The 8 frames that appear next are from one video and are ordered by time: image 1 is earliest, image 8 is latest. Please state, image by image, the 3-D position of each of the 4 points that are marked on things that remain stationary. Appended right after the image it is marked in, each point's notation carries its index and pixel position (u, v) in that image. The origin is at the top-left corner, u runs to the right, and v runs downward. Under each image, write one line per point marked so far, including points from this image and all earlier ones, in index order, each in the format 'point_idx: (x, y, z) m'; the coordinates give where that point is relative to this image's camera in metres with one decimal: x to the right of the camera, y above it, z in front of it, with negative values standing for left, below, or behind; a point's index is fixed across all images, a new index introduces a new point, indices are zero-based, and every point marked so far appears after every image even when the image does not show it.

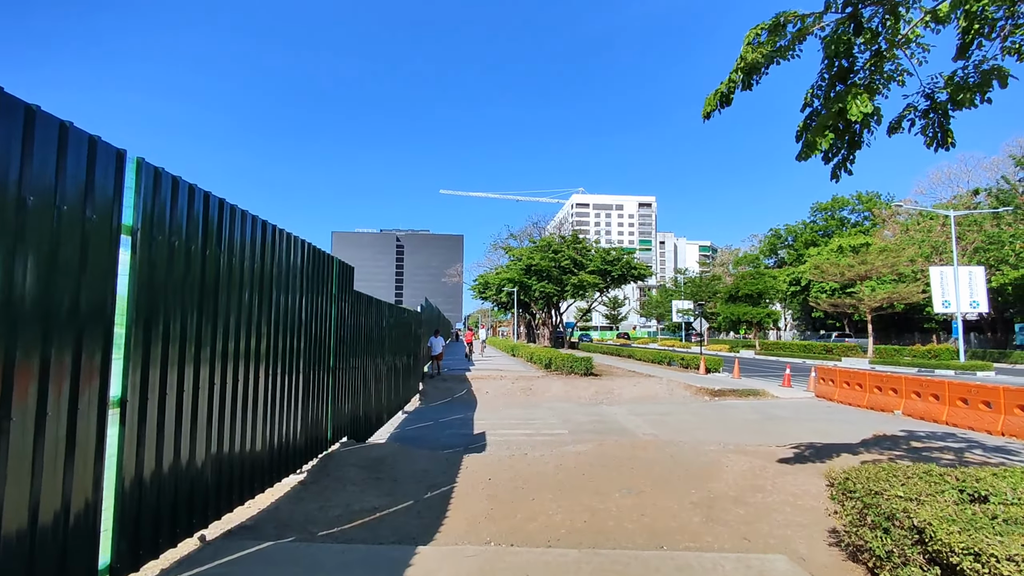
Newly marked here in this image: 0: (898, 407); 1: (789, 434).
0: (+8.3, -2.6, +12.5) m
1: (+5.0, -2.6, +10.3) m
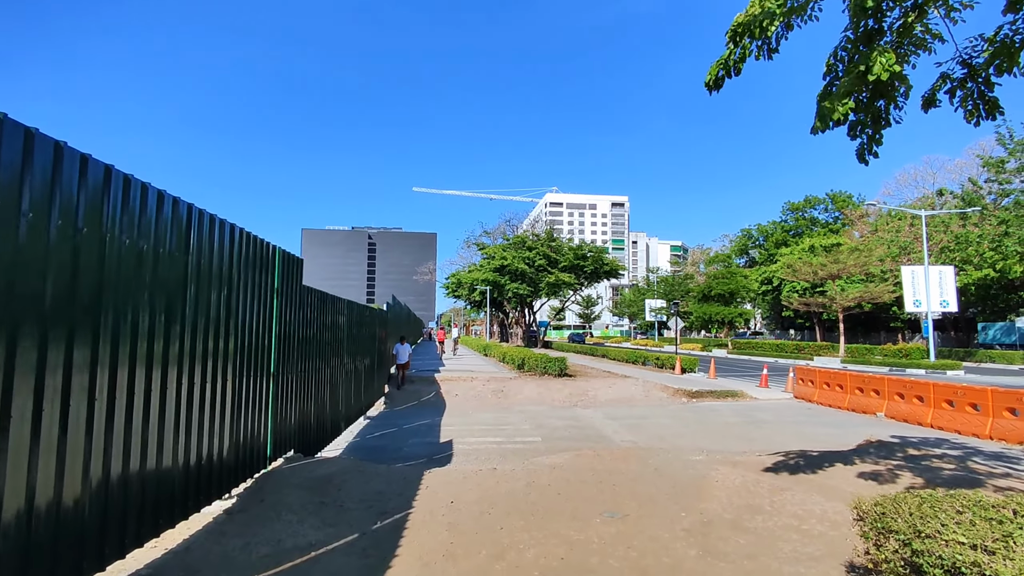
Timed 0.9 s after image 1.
0: (+7.7, -2.5, +12.1) m
1: (+4.4, -2.5, +9.8) m
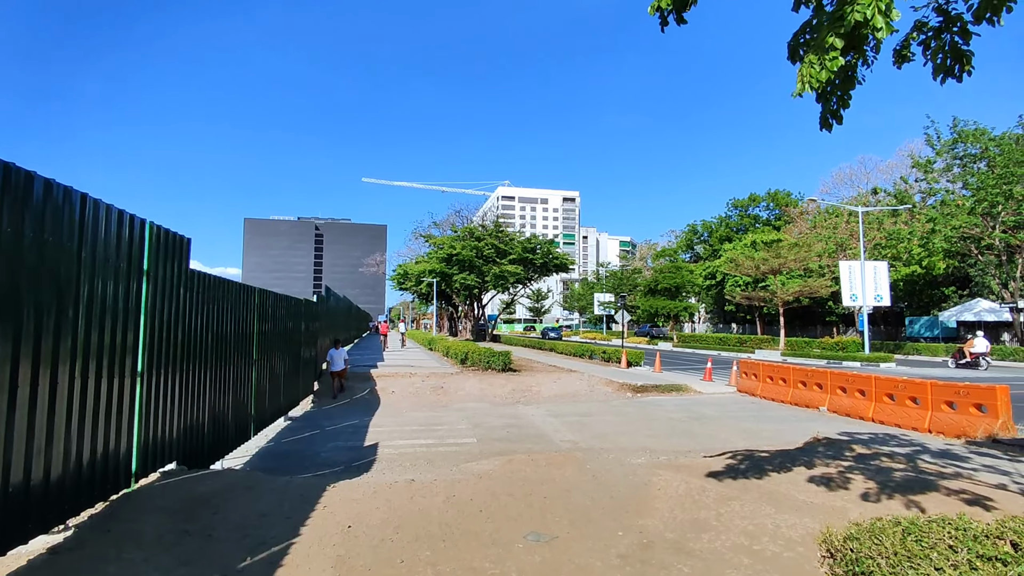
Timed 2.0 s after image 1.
0: (+6.4, -2.4, +12.0) m
1: (+3.4, -2.4, +9.4) m
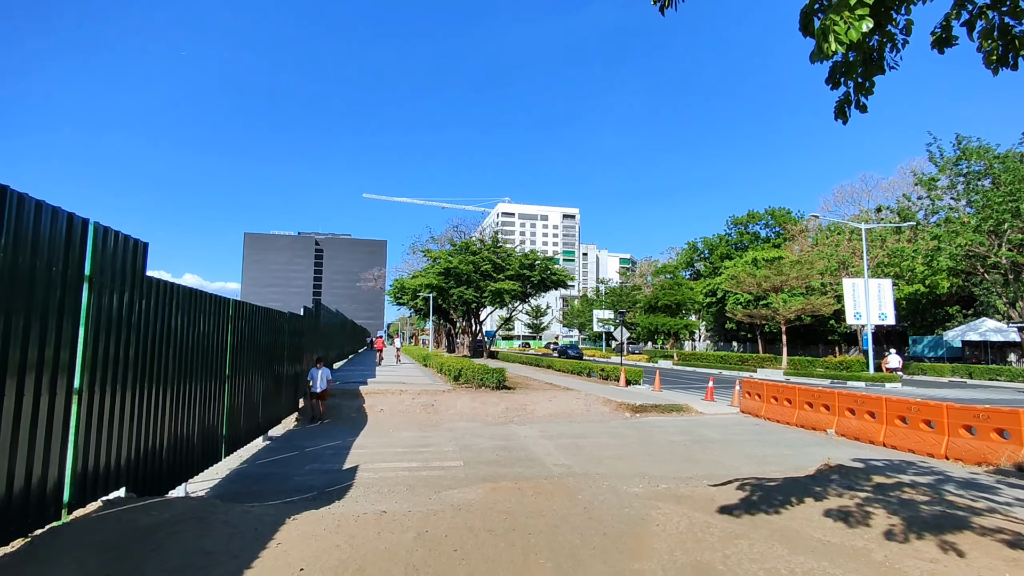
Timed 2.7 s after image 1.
0: (+6.3, -2.7, +11.4) m
1: (+3.2, -2.6, +8.8) m
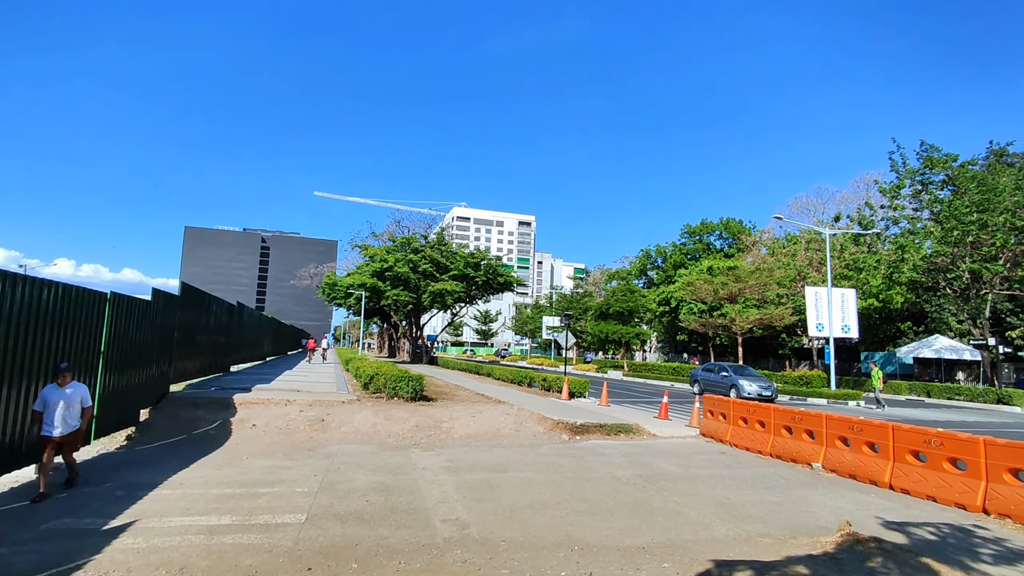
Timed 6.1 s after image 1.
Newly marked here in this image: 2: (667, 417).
0: (+4.7, -2.6, +9.0) m
1: (+1.9, -2.4, +6.2) m
2: (+3.8, -3.2, +14.1) m
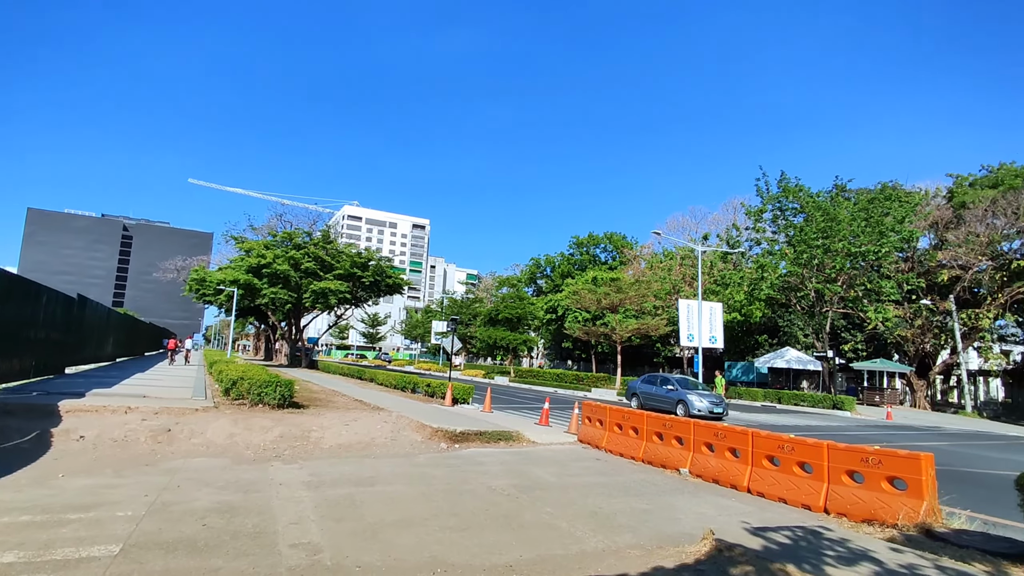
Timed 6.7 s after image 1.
0: (+2.8, -2.8, +9.3) m
1: (+0.5, -2.5, +6.0) m
2: (+0.9, -3.3, +14.2) m
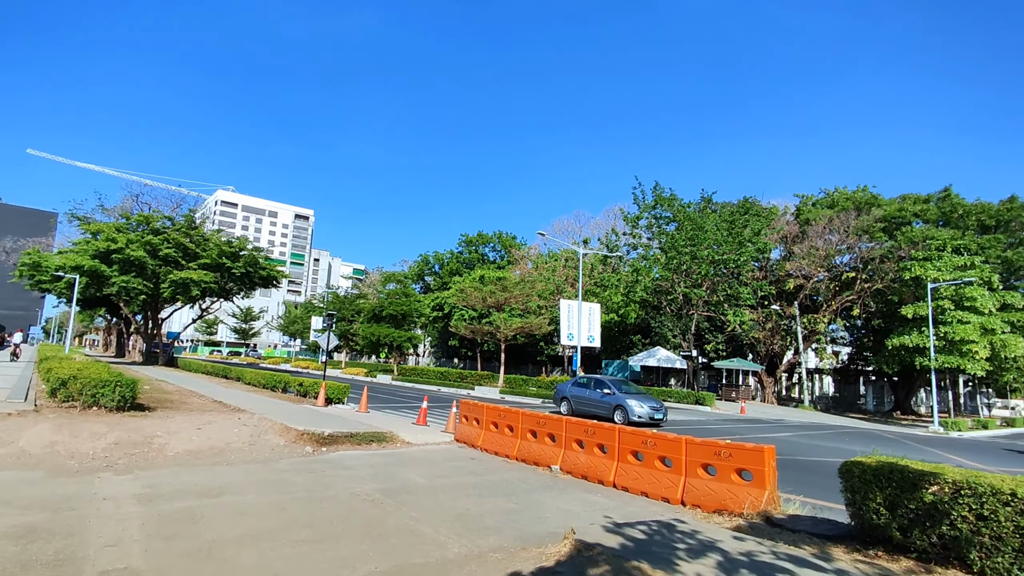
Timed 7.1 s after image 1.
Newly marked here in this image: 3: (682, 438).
0: (+0.7, -2.8, +9.4) m
1: (-0.9, -2.4, +5.8) m
2: (-2.1, -3.2, +13.8) m
3: (+2.3, -2.0, +7.7) m
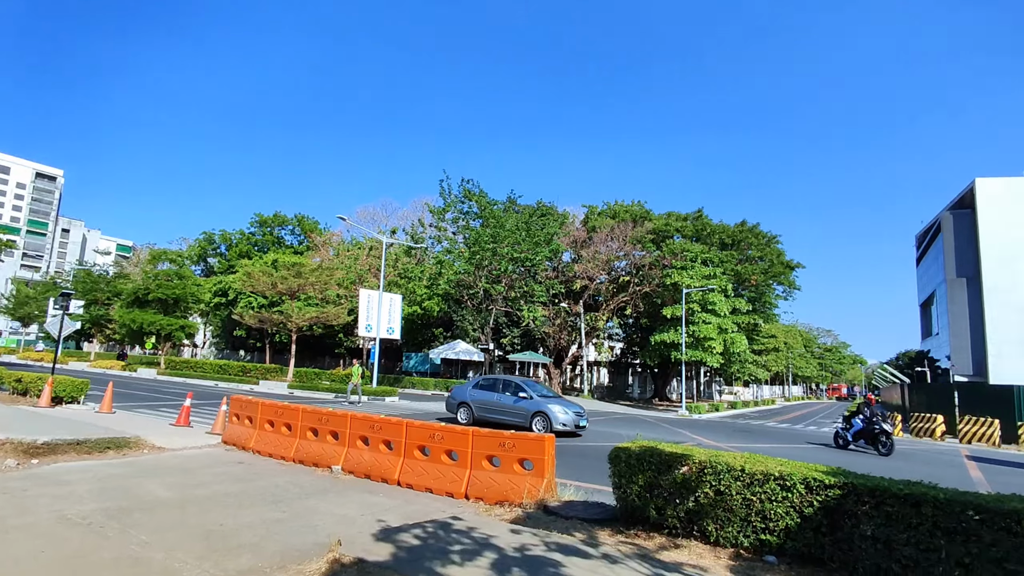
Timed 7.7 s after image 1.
0: (-2.6, -2.6, +8.7) m
1: (-2.9, -2.2, +4.7) m
2: (-6.7, -2.8, +12.0) m
3: (-0.6, -1.9, +7.6) m
